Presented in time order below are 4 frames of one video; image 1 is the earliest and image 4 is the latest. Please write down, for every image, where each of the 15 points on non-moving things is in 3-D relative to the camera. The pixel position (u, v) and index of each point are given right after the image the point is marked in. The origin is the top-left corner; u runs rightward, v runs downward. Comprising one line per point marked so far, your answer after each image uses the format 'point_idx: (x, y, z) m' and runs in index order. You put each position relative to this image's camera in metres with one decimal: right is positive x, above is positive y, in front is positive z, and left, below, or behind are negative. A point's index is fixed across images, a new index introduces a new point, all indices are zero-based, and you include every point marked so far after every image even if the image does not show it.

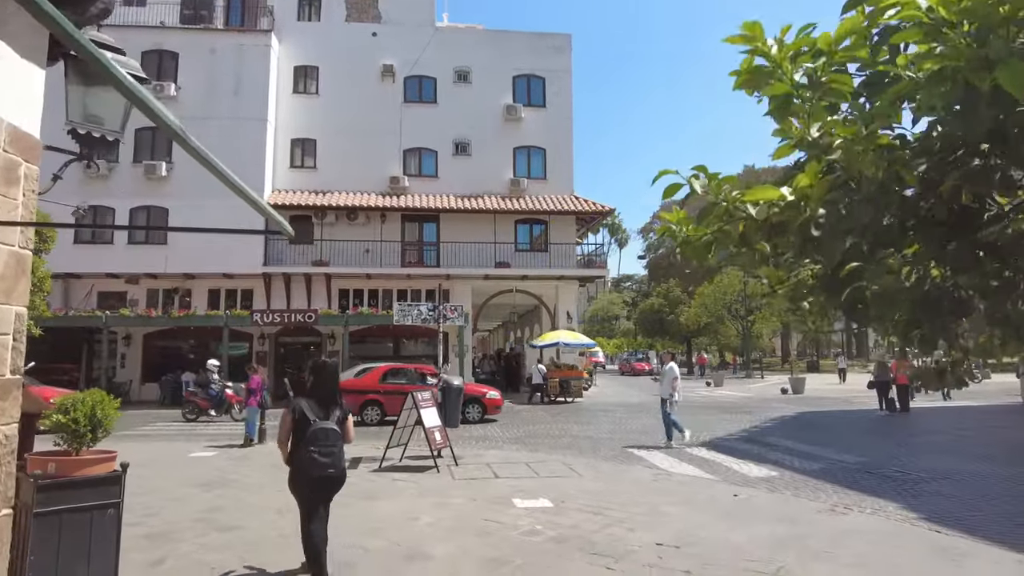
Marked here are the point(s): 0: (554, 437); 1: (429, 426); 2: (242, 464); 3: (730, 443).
0: (+0.9, -3.1, +13.5) m
1: (-1.2, -2.1, +9.7) m
2: (-4.3, -2.8, +10.4) m
3: (+4.4, -3.1, +13.1) m
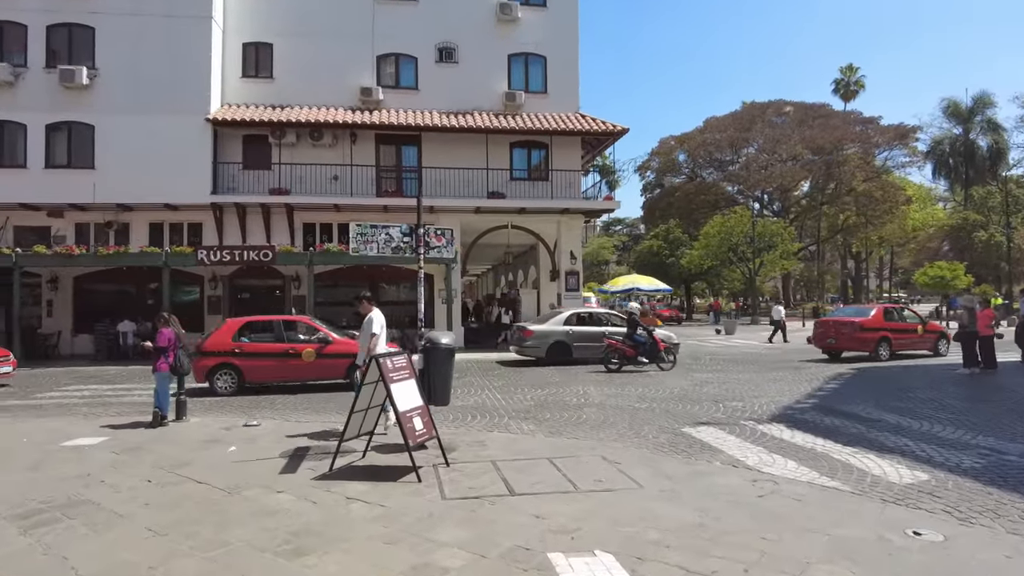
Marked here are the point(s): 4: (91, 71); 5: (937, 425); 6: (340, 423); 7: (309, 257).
0: (+1.0, -1.9, +10.2) m
1: (-1.0, -1.2, +6.3) m
2: (-4.1, -1.9, +7.0) m
3: (+4.5, -1.9, +9.9) m
4: (-12.9, +6.6, +20.0) m
5: (+5.8, -1.9, +8.9) m
6: (-2.4, -1.9, +9.2) m
7: (-5.8, +0.9, +18.8) m
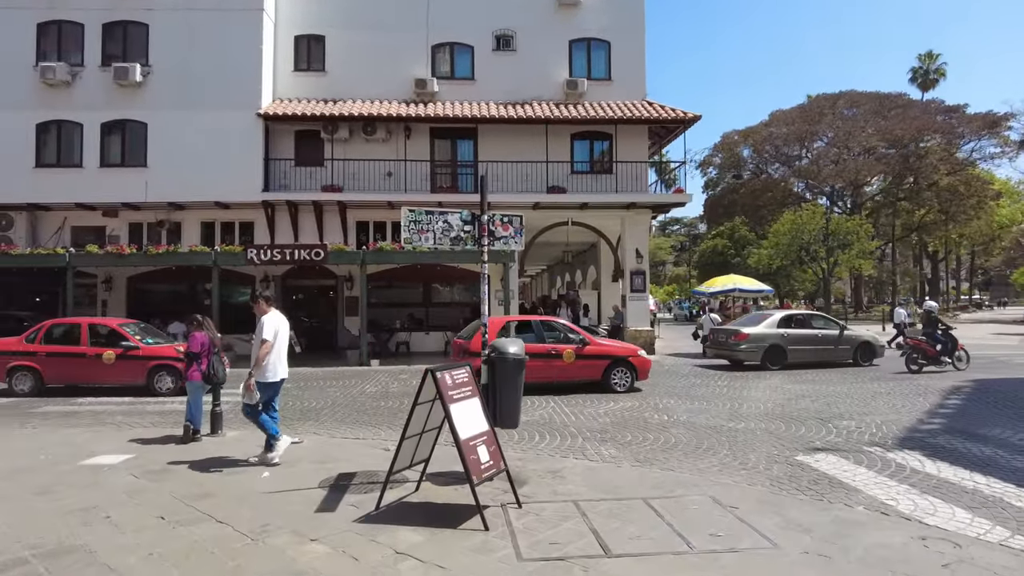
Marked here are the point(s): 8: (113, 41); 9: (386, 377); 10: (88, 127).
0: (+2.0, -1.9, +8.8) m
1: (-0.3, -1.2, +5.1) m
2: (-3.4, -1.8, +6.0) m
3: (+5.4, -1.9, +8.2) m
4: (-11.1, +6.6, +19.6) m
5: (+6.7, -1.9, +7.1) m
6: (-1.5, -1.9, +8.1) m
7: (-4.1, +0.9, +17.9) m
8: (-12.1, +7.5, +19.8) m
9: (-2.9, -2.0, +15.0) m
10: (-12.7, +4.8, +19.6) m
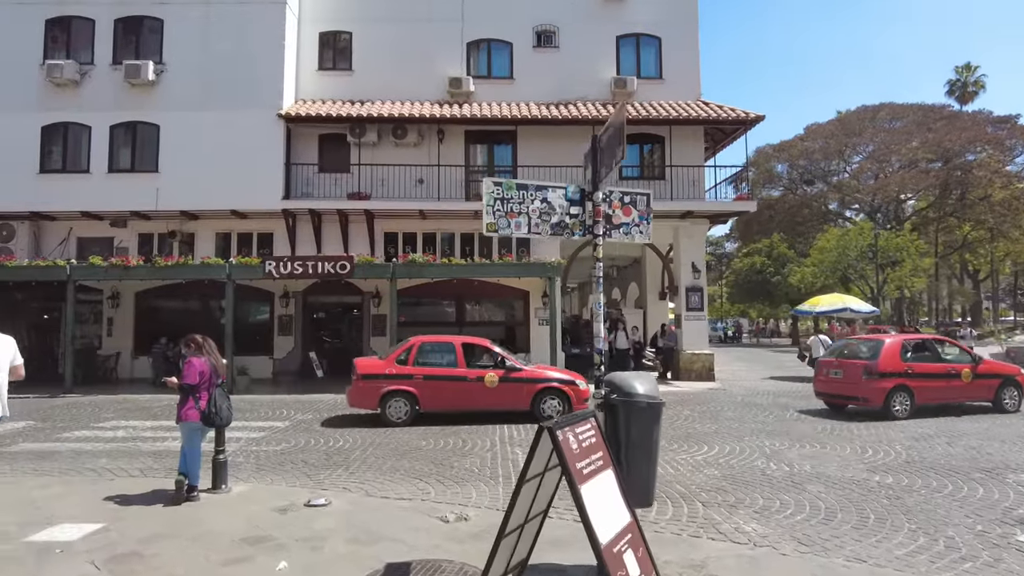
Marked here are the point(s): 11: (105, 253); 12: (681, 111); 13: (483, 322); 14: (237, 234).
0: (+2.9, -2.0, +6.7) m
1: (+0.5, -1.2, +3.1) m
2: (-2.5, -1.9, +4.0) m
3: (+6.3, -2.1, +6.0) m
4: (-9.8, +6.1, +18.2) m
5: (+7.6, -2.0, +5.0) m
6: (-0.6, -2.0, +6.1) m
7: (-3.0, +0.5, +16.1) m
8: (-10.9, +7.1, +18.4) m
9: (-1.8, -2.4, +13.0) m
10: (-11.5, +4.4, +18.1) m
11: (-11.6, +1.0, +18.5) m
12: (+4.8, +5.0, +18.5) m
13: (-0.8, -1.0, +19.0) m
14: (-7.9, +1.5, +18.7) m
